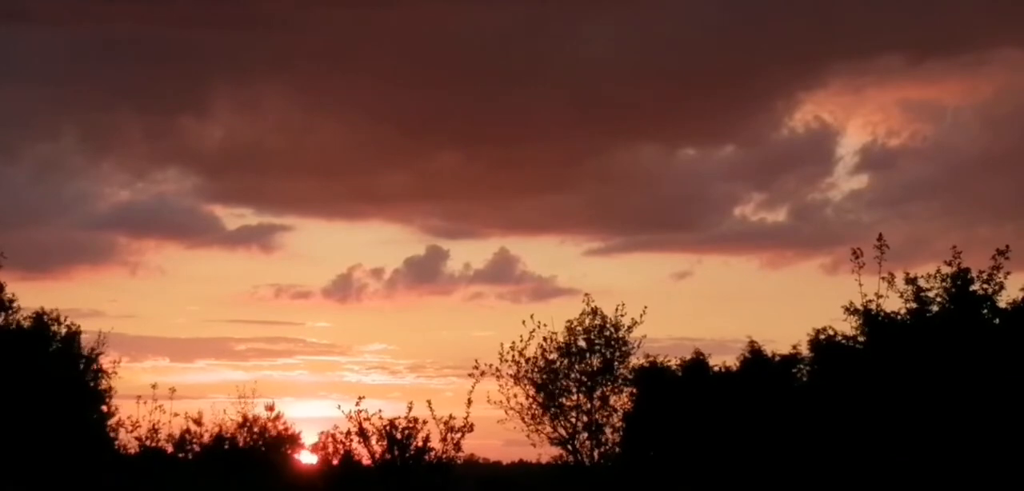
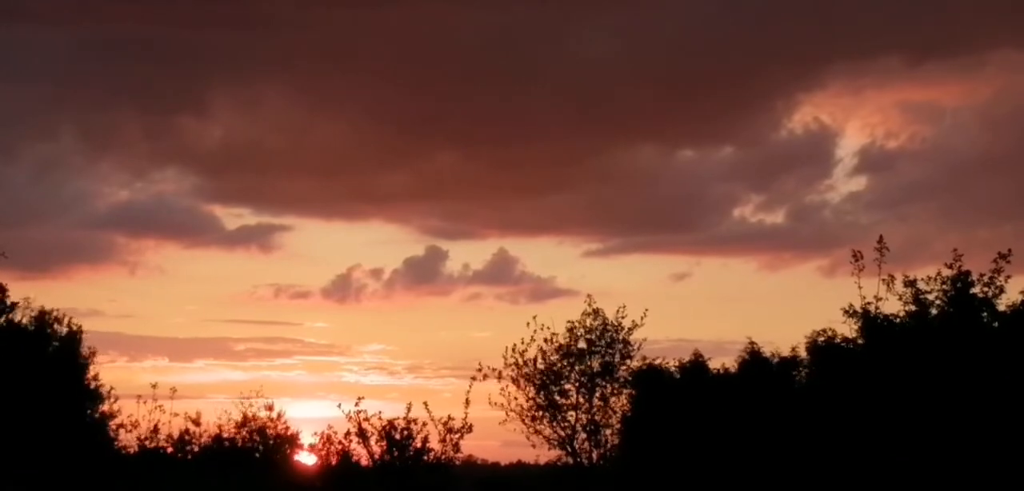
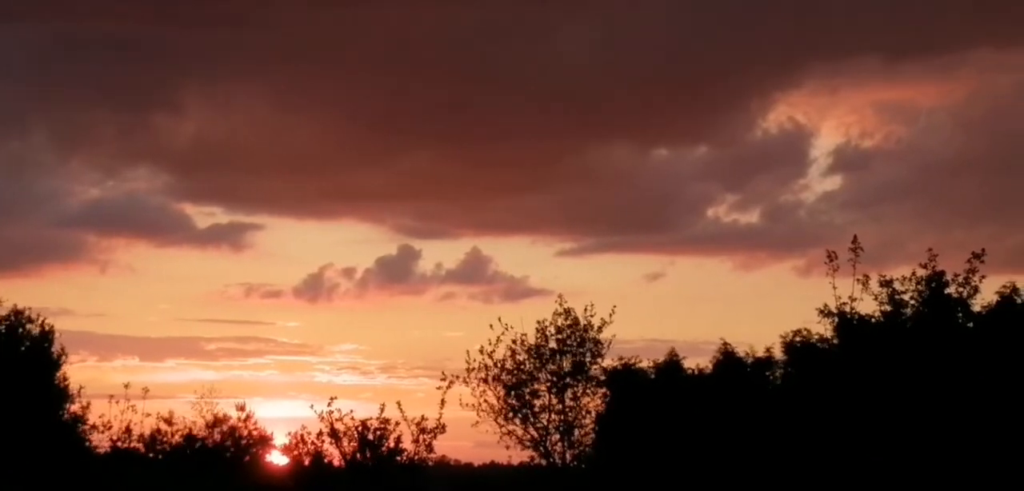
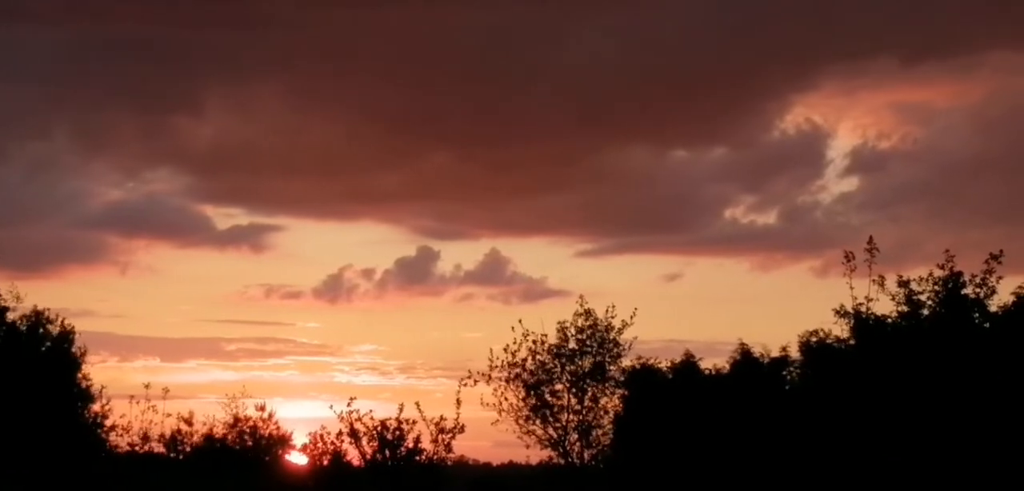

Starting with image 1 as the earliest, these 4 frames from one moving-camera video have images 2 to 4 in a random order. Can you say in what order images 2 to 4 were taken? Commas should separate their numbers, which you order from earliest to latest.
2, 4, 3
